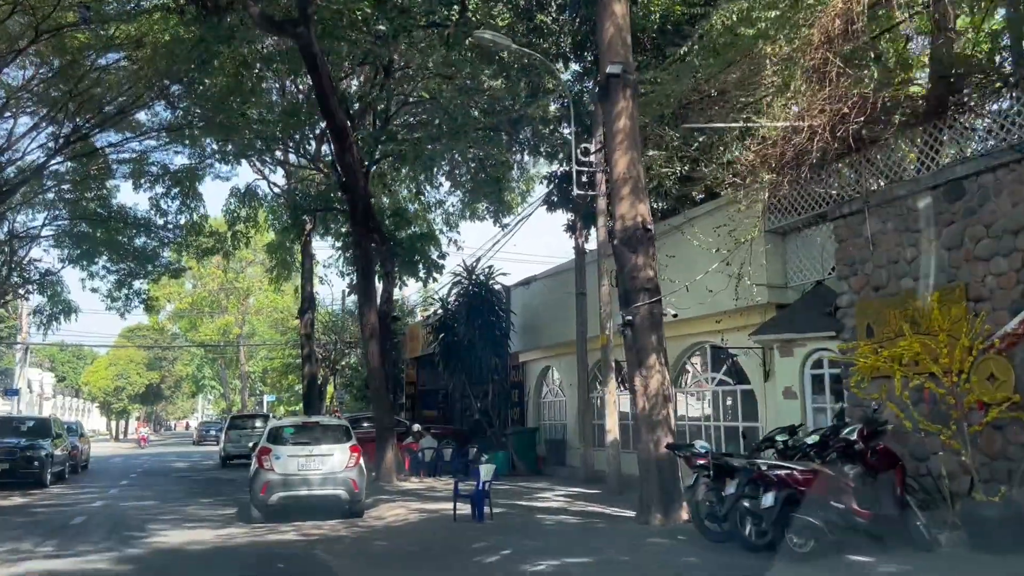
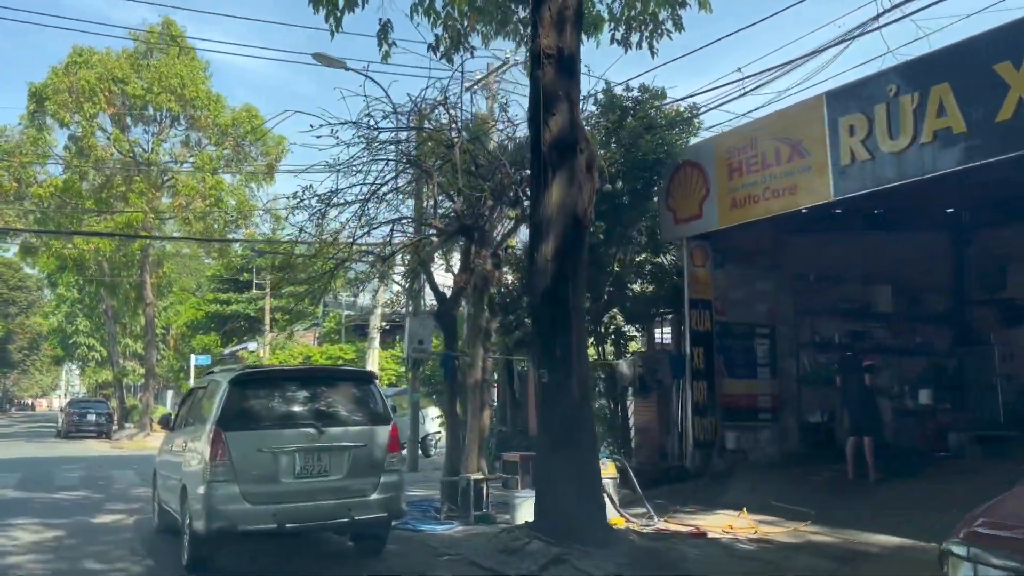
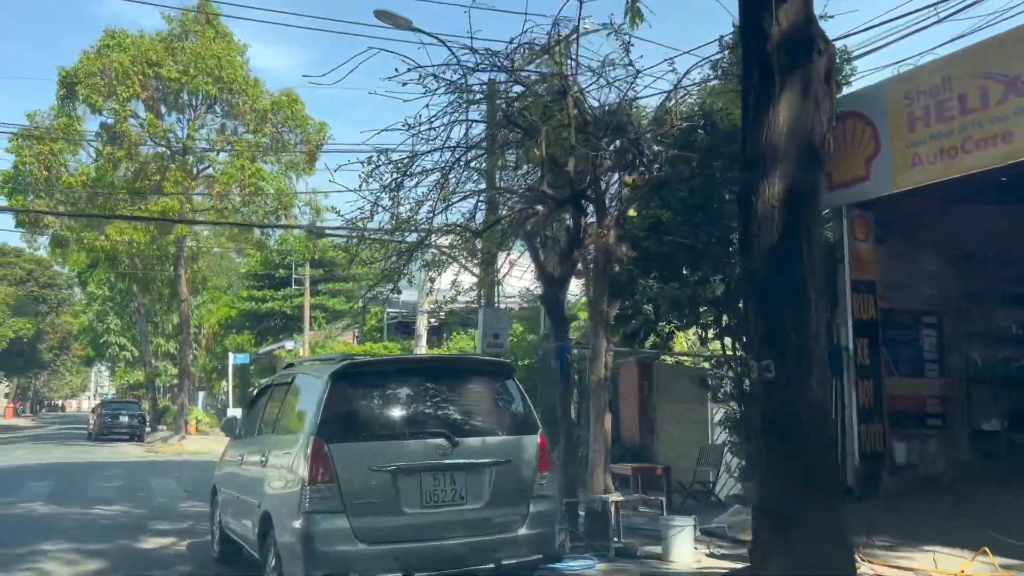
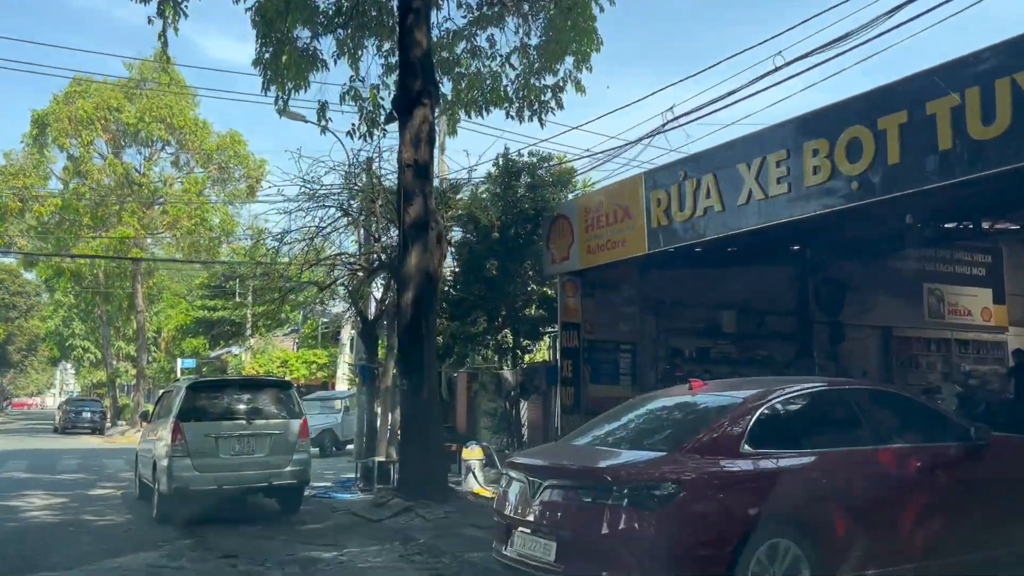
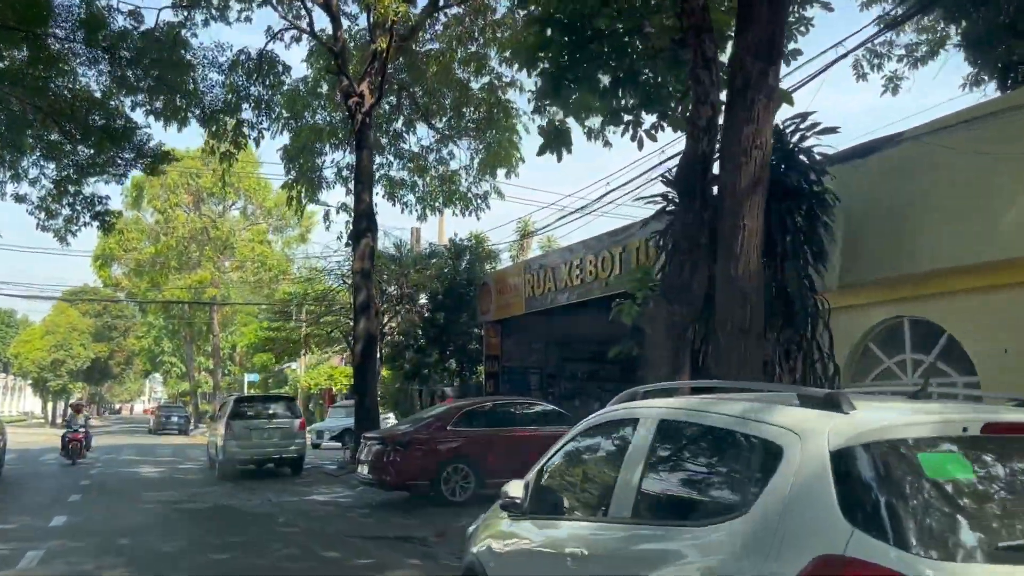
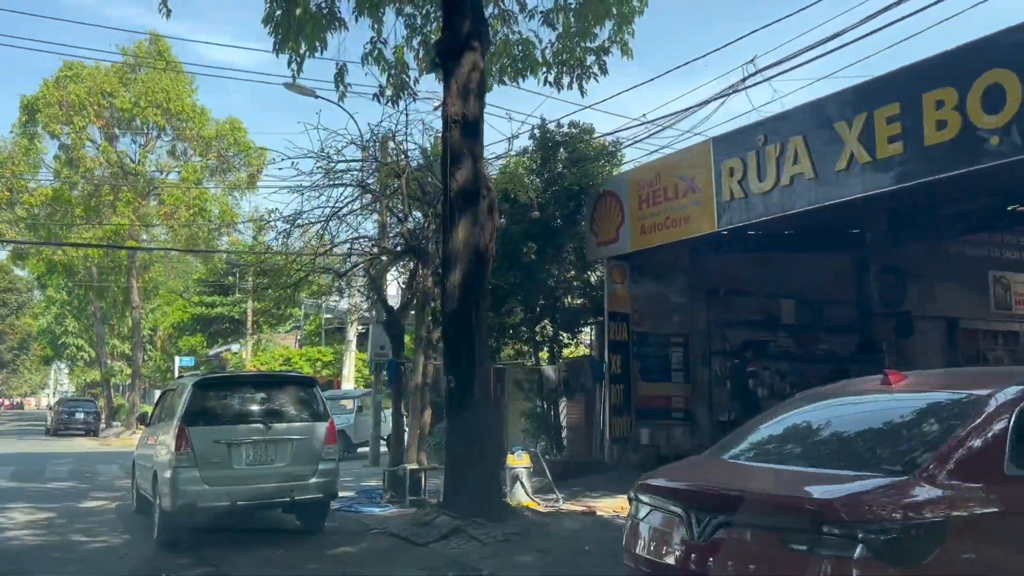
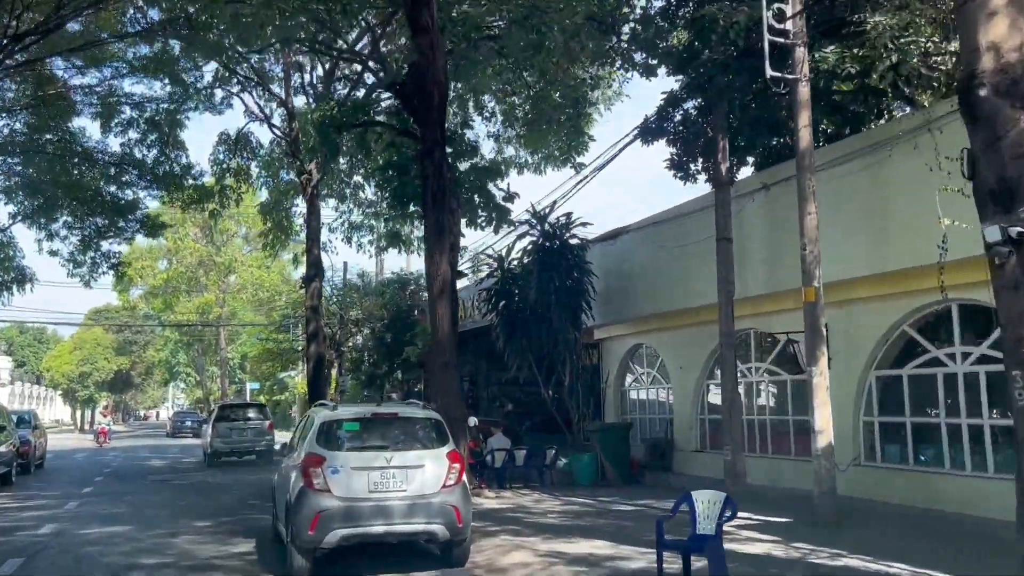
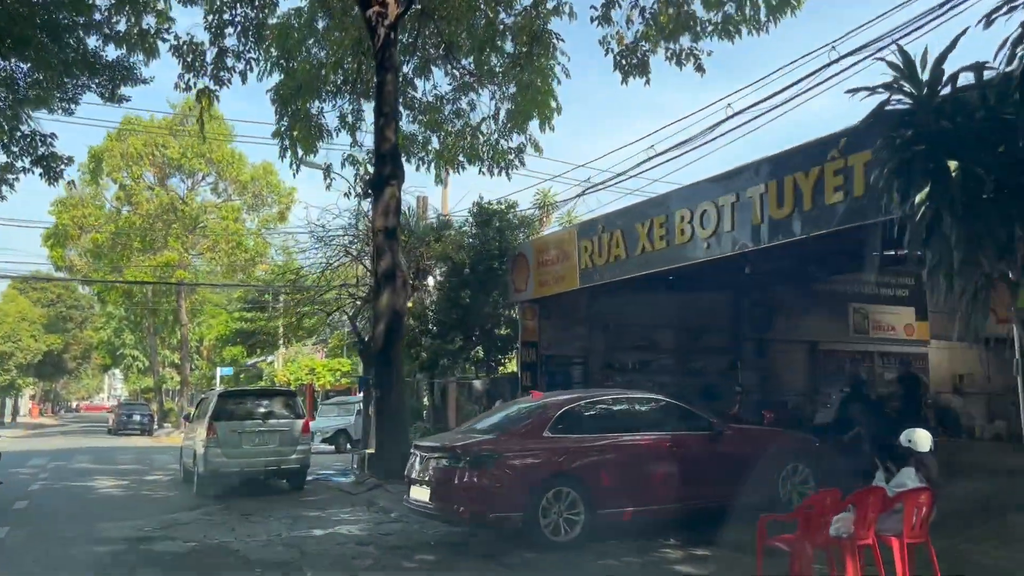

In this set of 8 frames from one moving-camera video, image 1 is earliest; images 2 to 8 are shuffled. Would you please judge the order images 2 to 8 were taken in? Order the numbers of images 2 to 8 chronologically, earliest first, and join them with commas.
7, 5, 8, 4, 6, 2, 3
